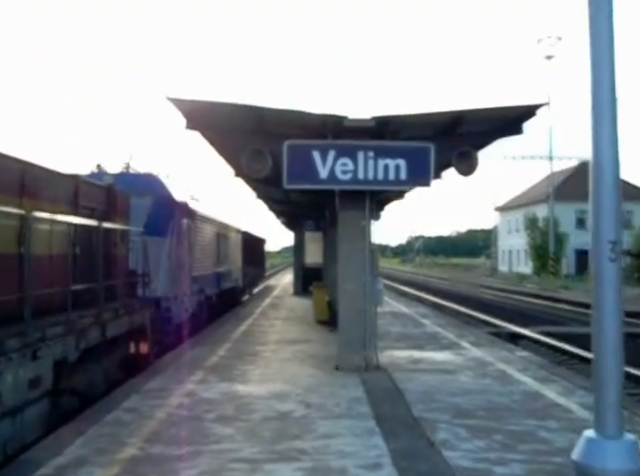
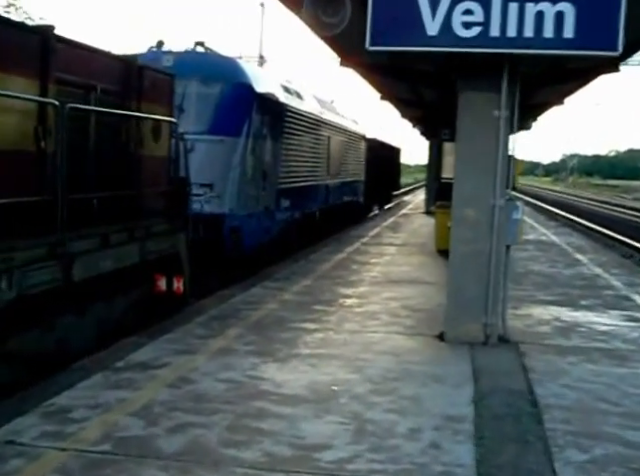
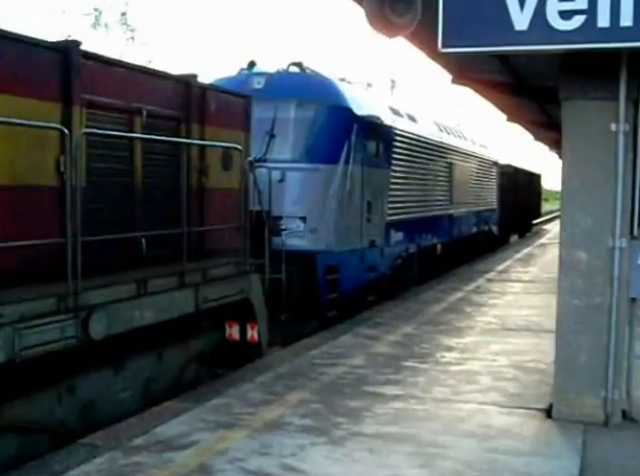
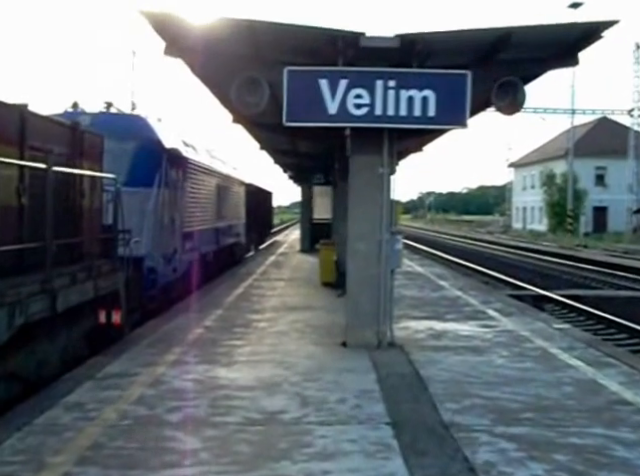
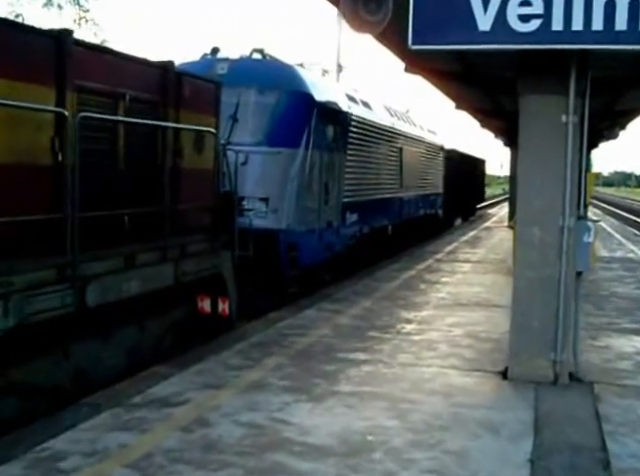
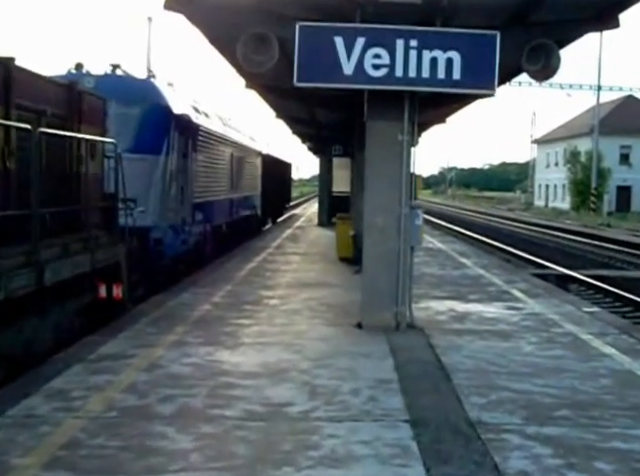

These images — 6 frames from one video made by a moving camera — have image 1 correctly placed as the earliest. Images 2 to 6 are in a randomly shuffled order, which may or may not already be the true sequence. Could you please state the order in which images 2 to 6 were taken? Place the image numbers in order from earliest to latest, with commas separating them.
4, 6, 2, 5, 3
